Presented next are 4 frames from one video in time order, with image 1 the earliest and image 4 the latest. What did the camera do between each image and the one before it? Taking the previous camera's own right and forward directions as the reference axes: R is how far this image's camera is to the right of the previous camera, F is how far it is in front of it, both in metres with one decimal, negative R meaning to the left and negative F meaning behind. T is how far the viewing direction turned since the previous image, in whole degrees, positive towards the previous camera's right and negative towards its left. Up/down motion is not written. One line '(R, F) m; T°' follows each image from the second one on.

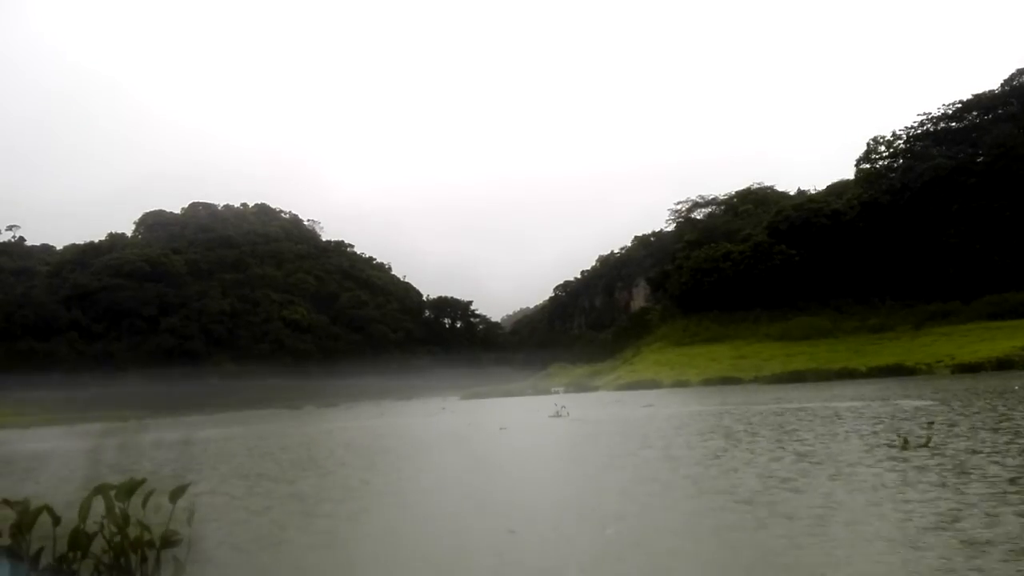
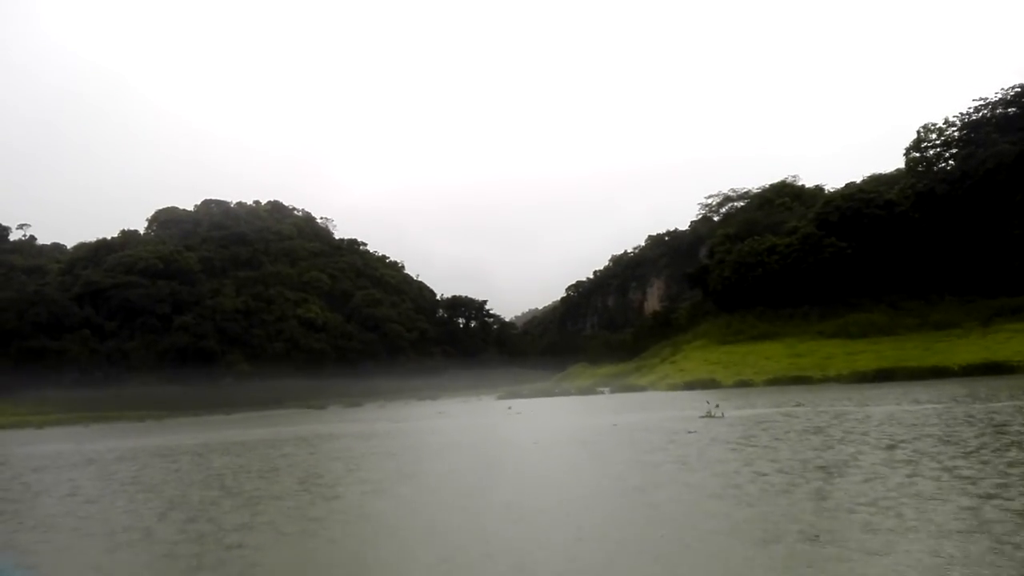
(-2.0, +2.7) m; -1°
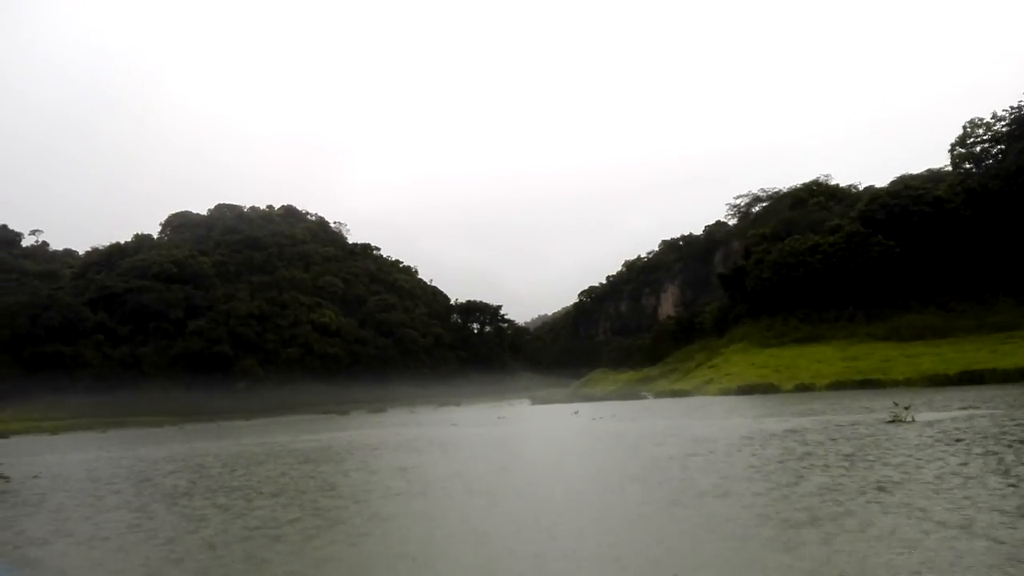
(-1.6, +2.2) m; -1°
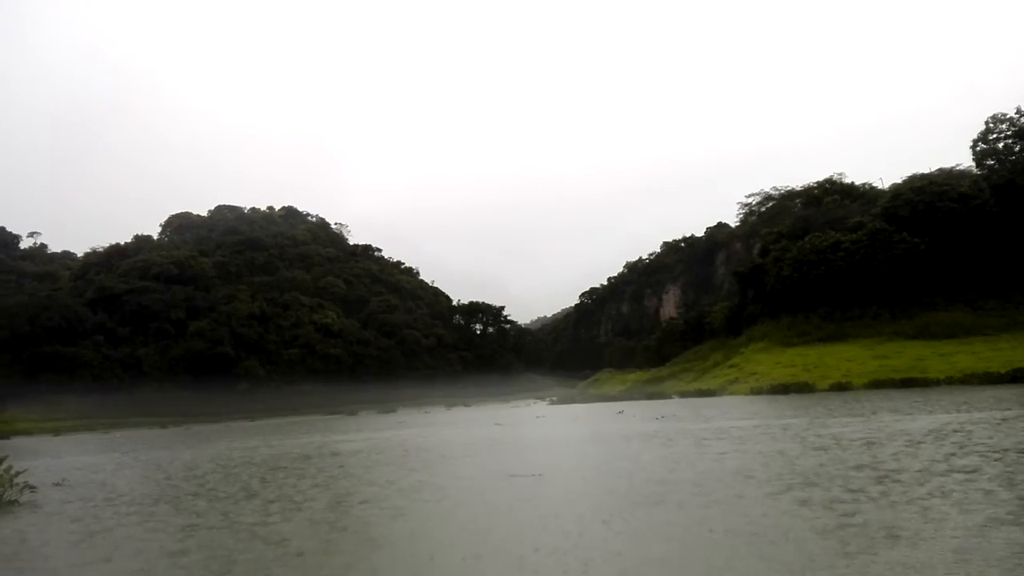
(-1.1, +1.4) m; 0°
